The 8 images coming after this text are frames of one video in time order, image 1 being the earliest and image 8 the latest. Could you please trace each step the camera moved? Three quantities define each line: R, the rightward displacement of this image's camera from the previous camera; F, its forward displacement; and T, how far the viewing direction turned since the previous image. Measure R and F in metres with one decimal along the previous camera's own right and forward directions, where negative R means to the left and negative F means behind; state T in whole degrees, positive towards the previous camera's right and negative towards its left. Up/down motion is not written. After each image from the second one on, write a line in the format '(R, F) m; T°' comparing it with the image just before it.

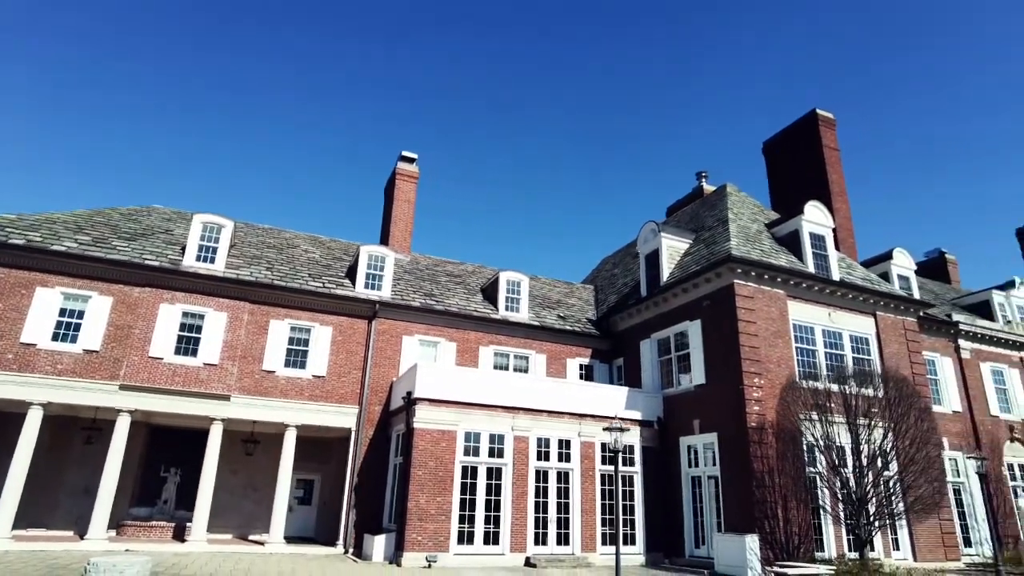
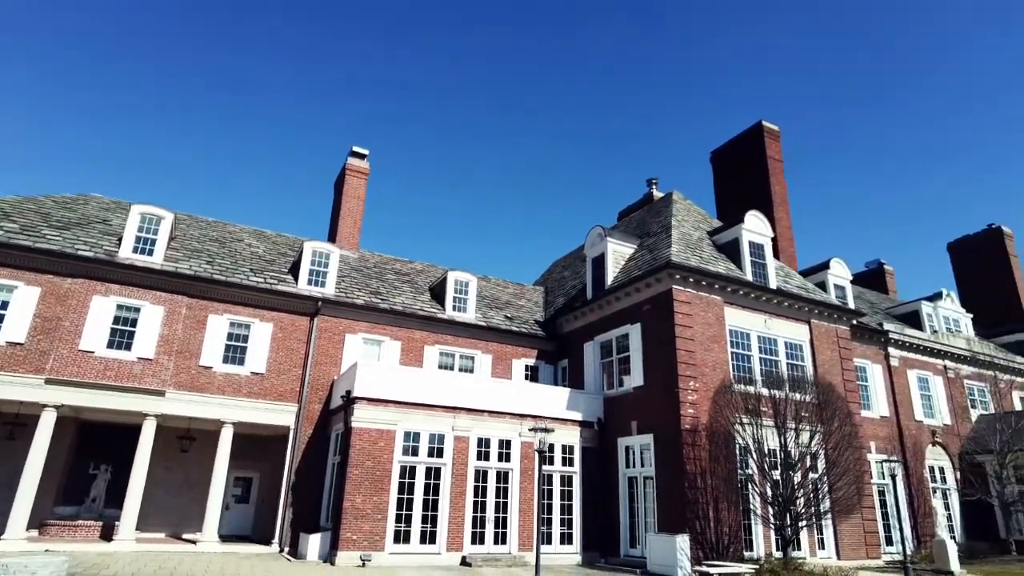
(+0.5, -0.1) m; +3°
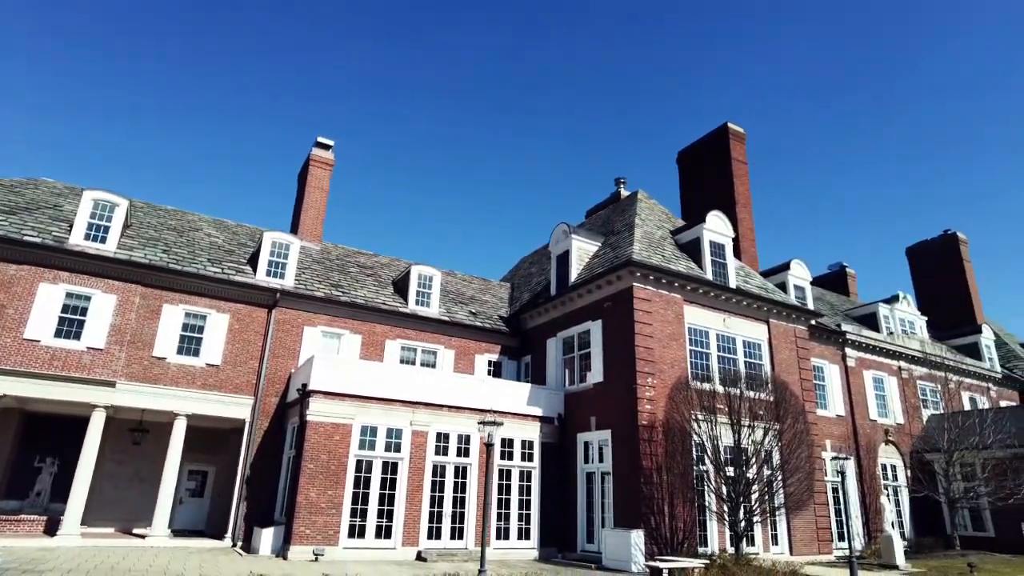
(+0.4, 0.0) m; +2°
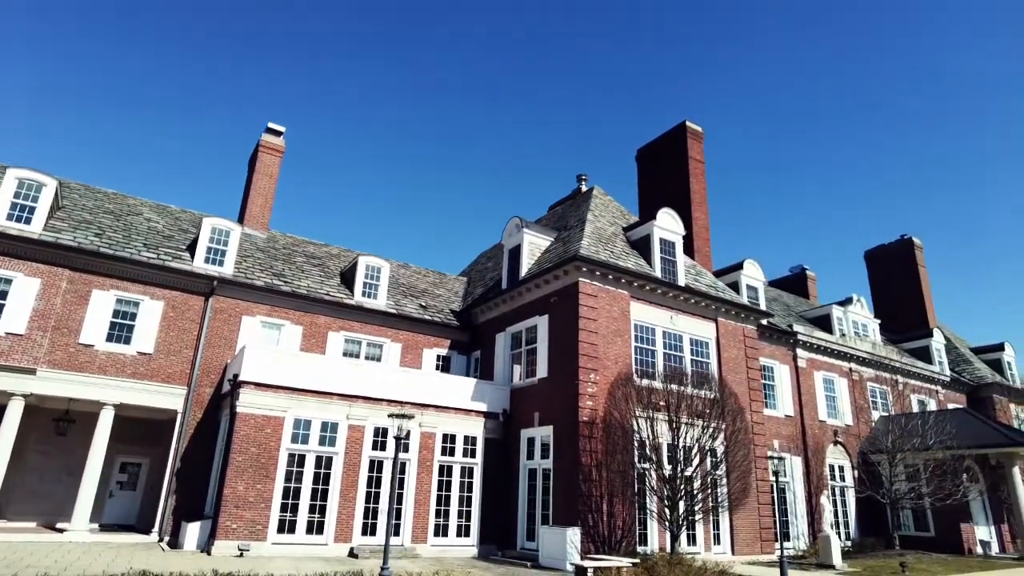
(+0.9, +0.3) m; +2°
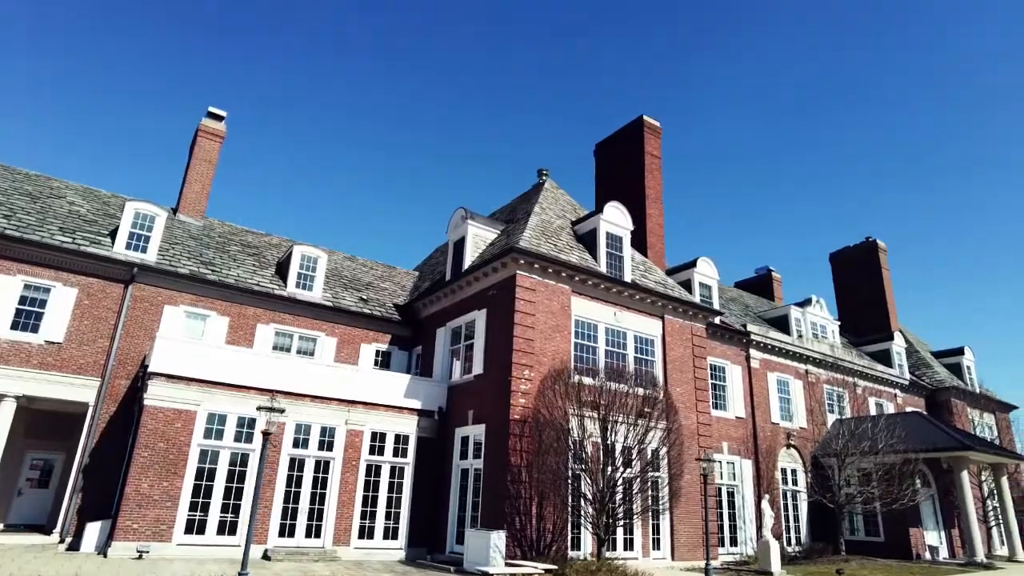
(+1.4, +0.7) m; +1°
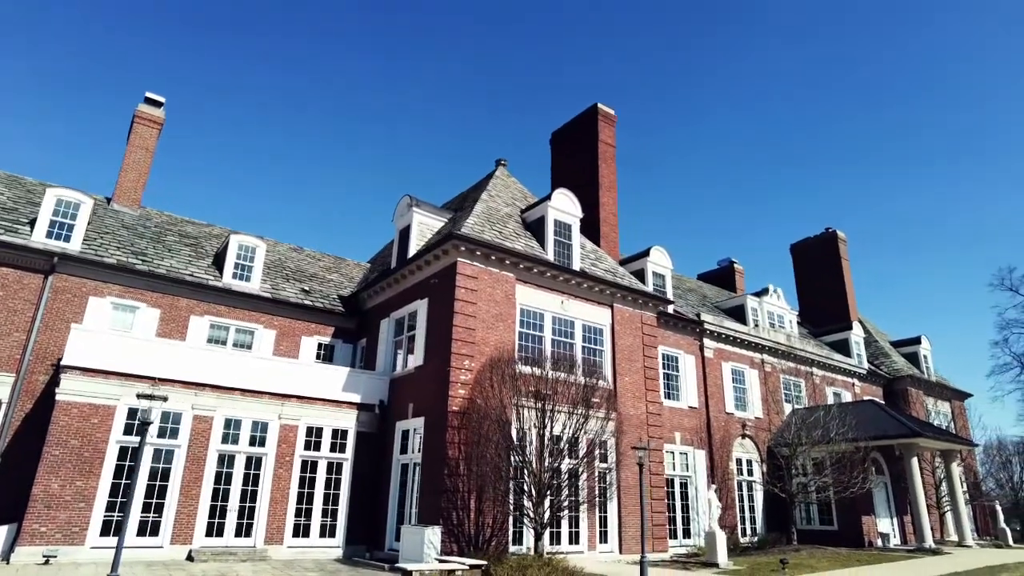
(+1.0, +0.5) m; +2°
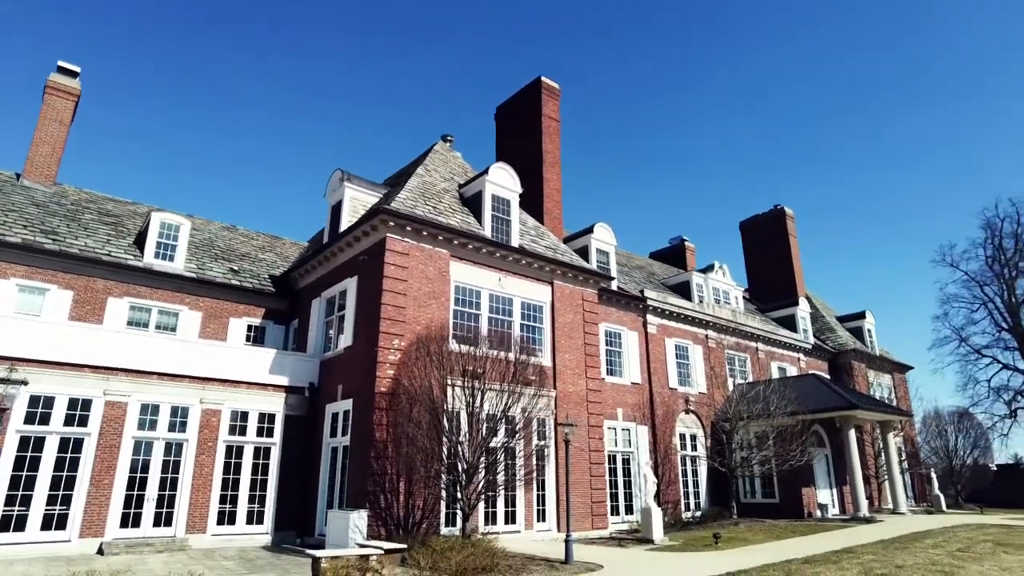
(+0.9, +0.4) m; +3°
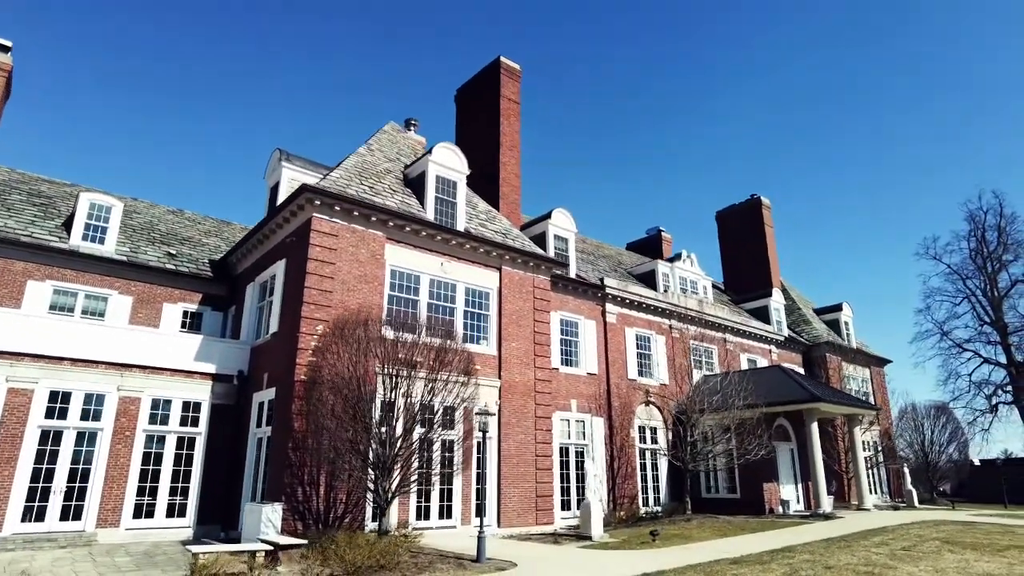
(+1.5, +0.8) m; 0°
